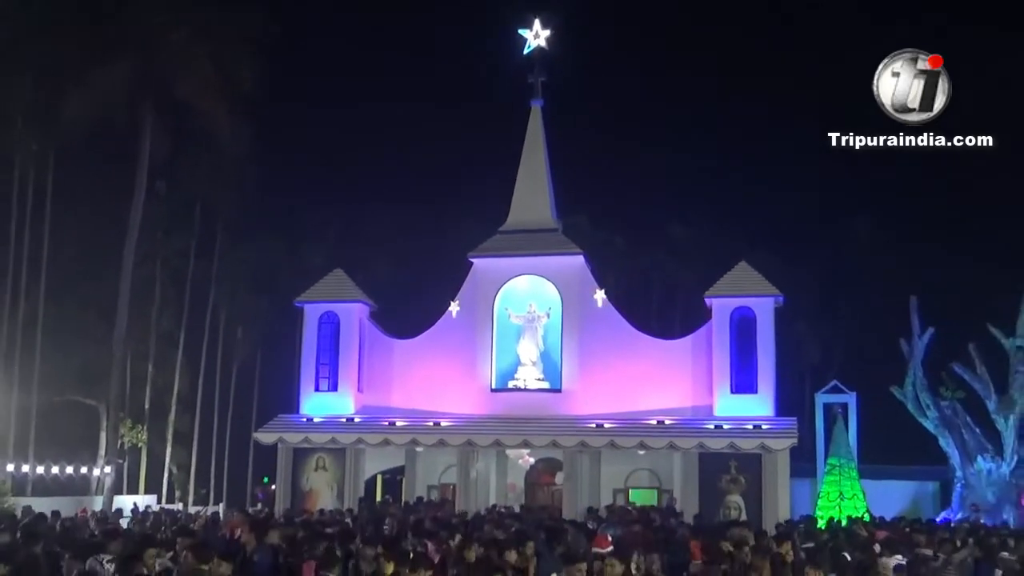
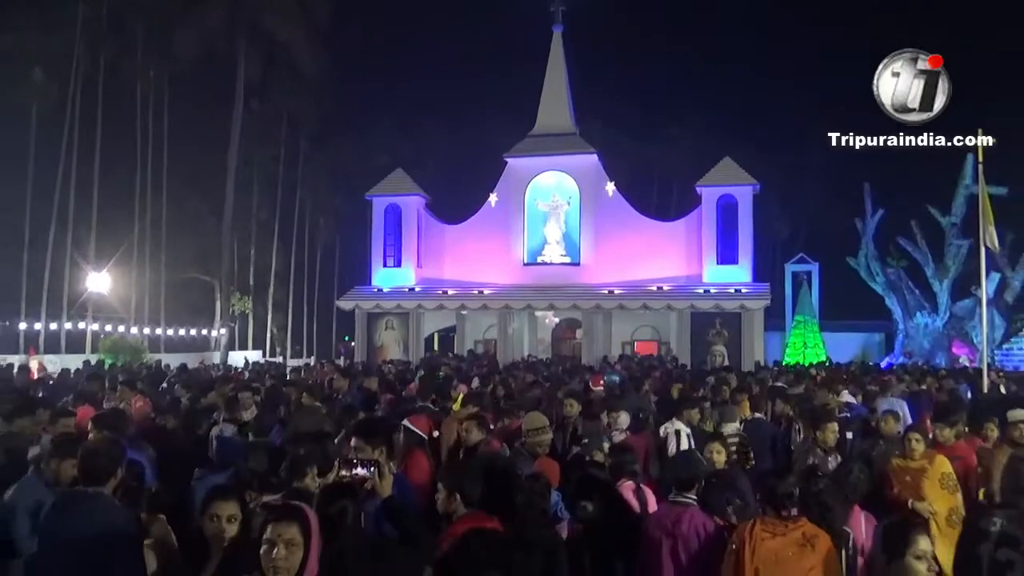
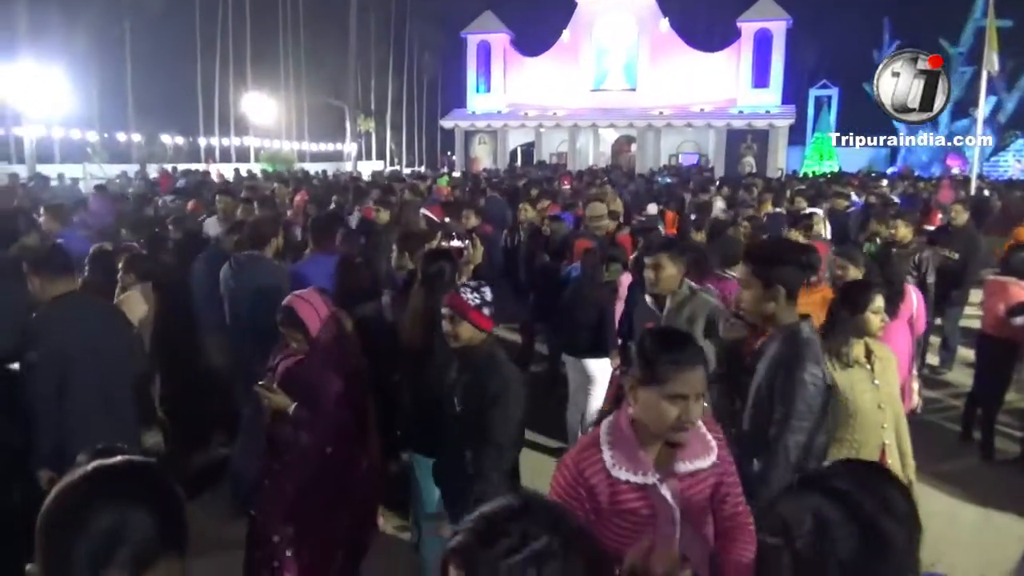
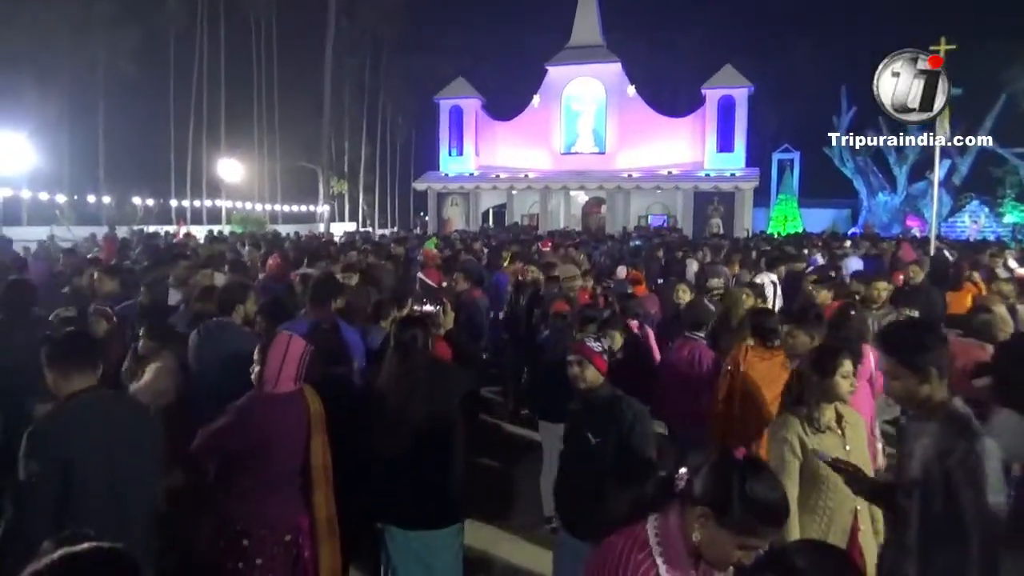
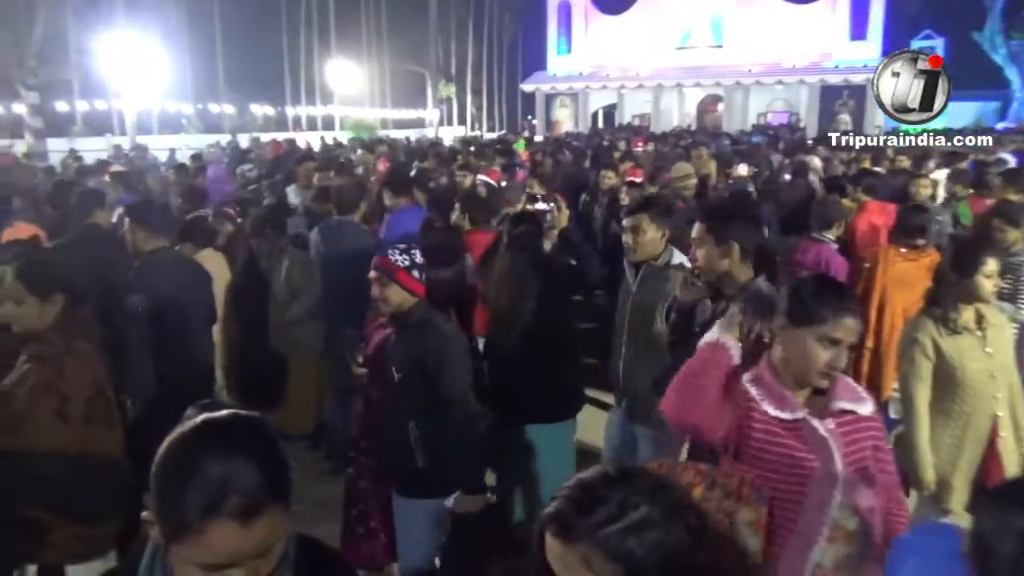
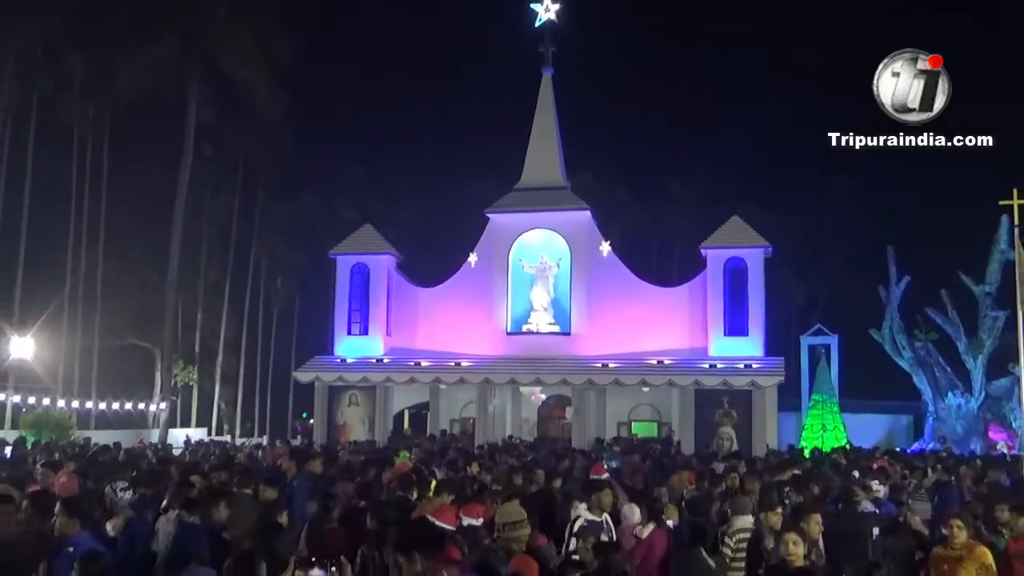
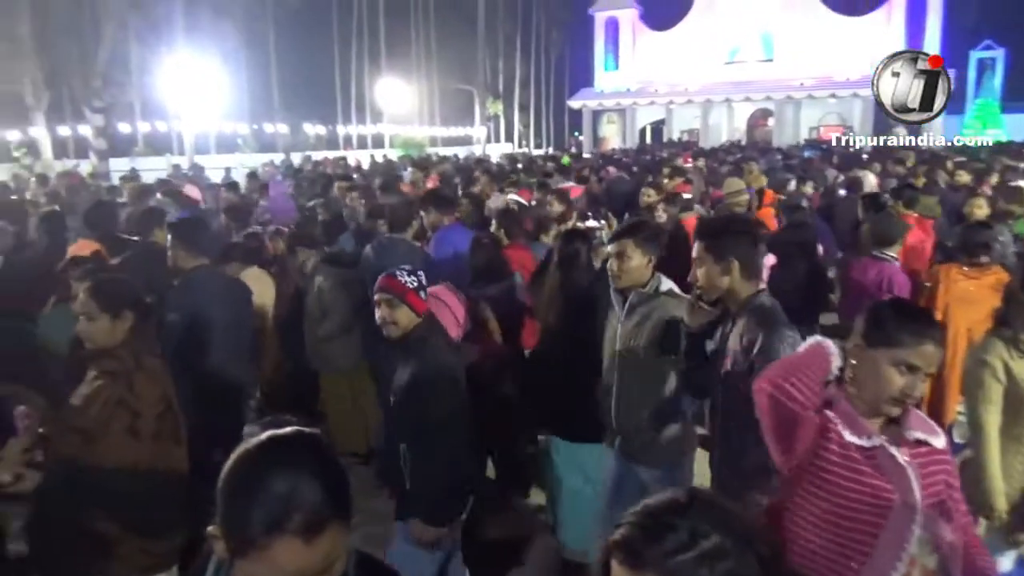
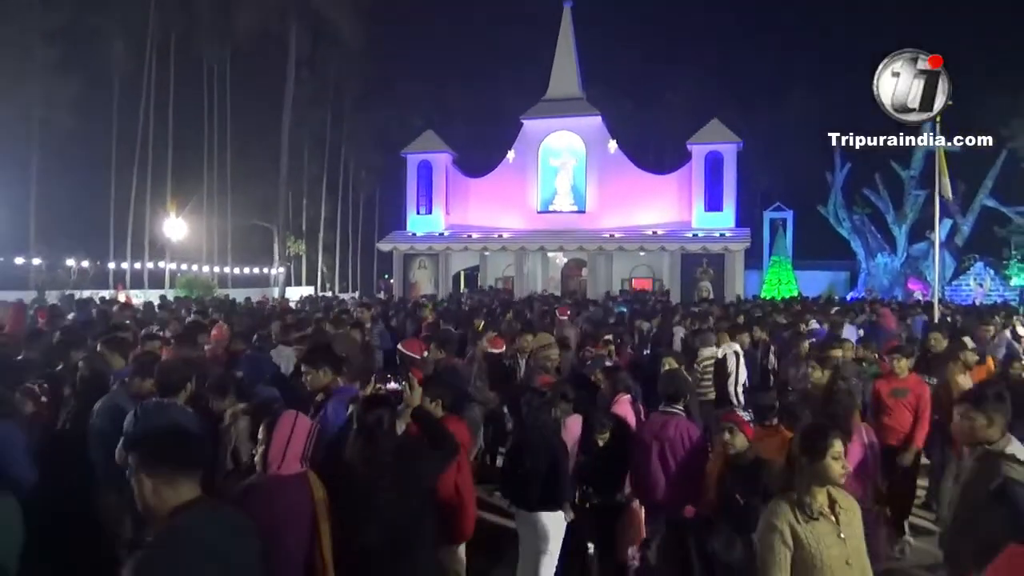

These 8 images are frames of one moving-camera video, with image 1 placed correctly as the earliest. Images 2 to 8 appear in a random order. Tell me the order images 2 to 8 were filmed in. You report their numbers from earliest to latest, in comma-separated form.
6, 2, 8, 4, 3, 5, 7
